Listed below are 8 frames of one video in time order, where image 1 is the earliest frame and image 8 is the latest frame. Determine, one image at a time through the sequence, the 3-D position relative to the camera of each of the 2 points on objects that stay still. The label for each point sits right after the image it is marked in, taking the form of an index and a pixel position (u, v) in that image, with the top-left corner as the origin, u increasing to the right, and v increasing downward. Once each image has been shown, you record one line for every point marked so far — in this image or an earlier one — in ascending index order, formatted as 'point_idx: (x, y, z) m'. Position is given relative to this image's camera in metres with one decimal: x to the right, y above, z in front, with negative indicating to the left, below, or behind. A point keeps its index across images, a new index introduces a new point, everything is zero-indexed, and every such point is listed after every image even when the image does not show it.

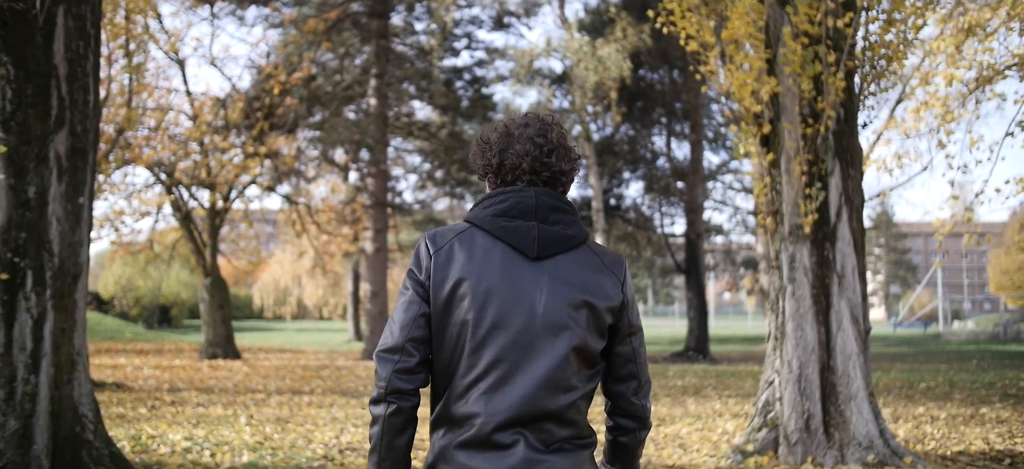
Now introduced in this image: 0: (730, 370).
0: (+4.0, -2.5, +16.0) m
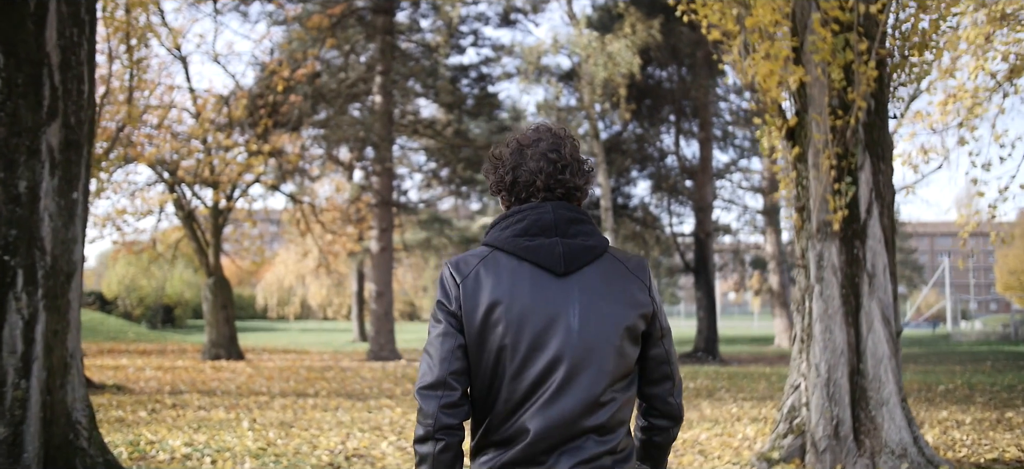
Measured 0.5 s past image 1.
0: (+4.1, -2.4, +15.7) m
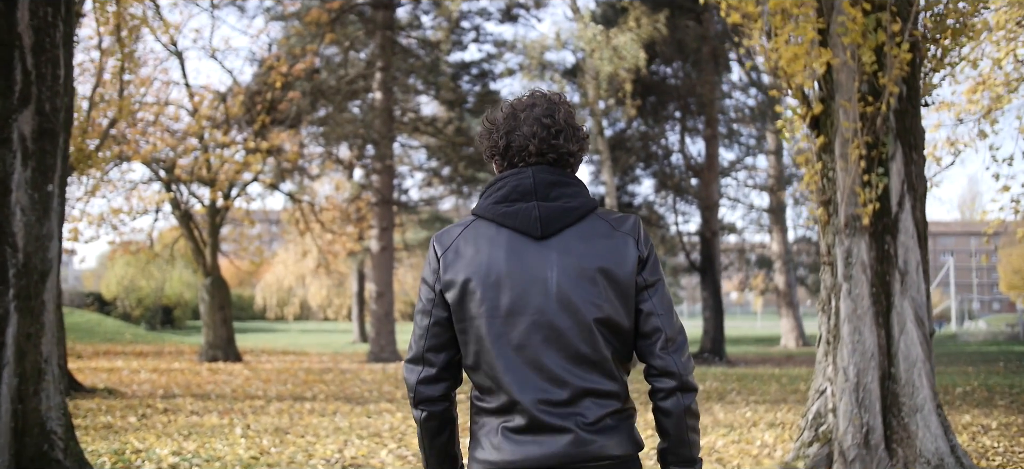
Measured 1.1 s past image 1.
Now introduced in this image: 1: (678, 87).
0: (+4.2, -2.4, +15.4) m
1: (+3.7, +3.2, +19.6) m
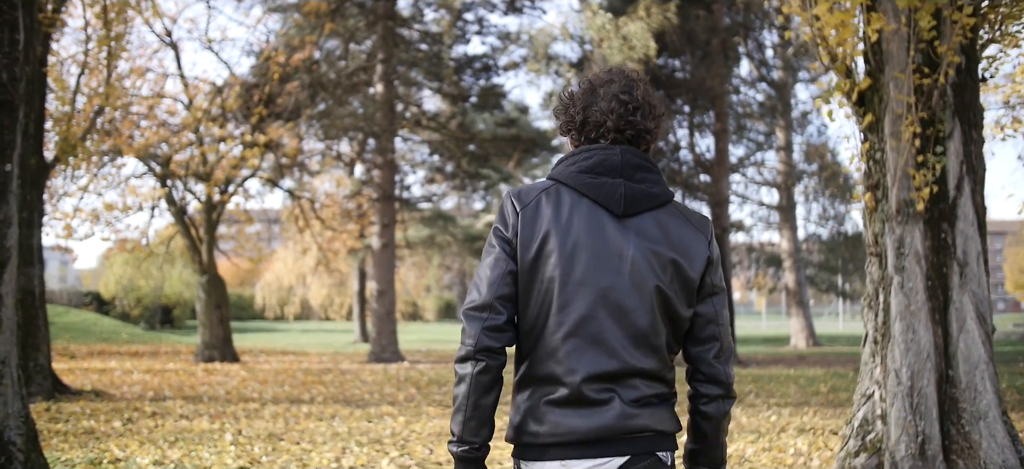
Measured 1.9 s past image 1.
0: (+4.3, -2.3, +14.8) m
1: (+3.8, +3.3, +19.1) m
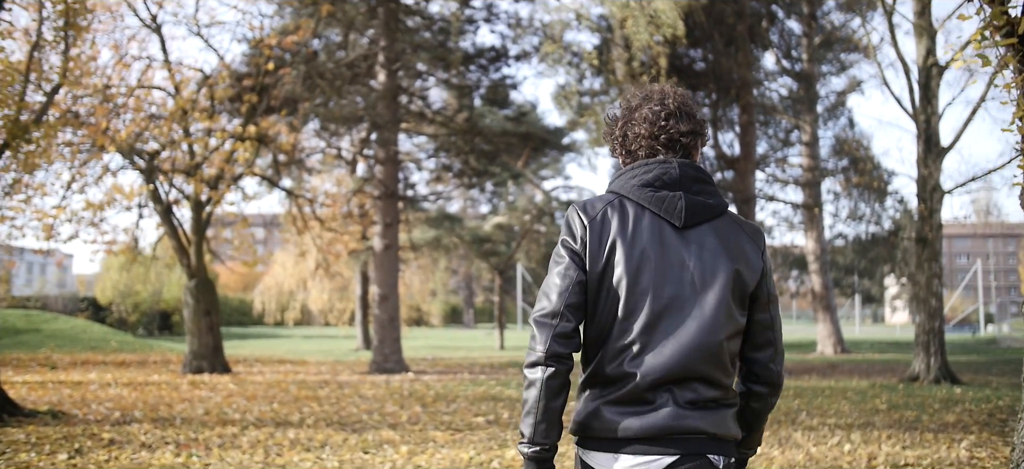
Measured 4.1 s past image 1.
0: (+4.5, -2.3, +13.5) m
1: (+4.0, +3.3, +17.8) m
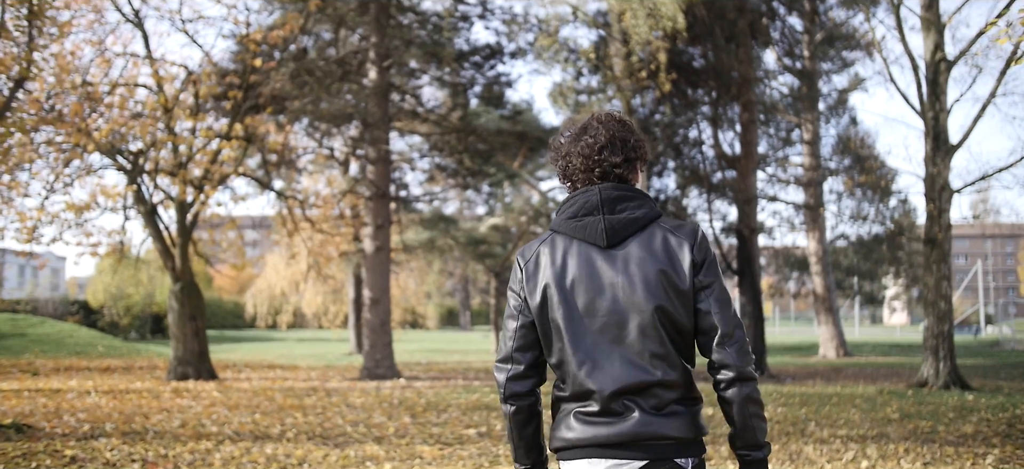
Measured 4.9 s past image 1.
0: (+4.4, -2.3, +13.0) m
1: (+3.9, +3.3, +17.3) m
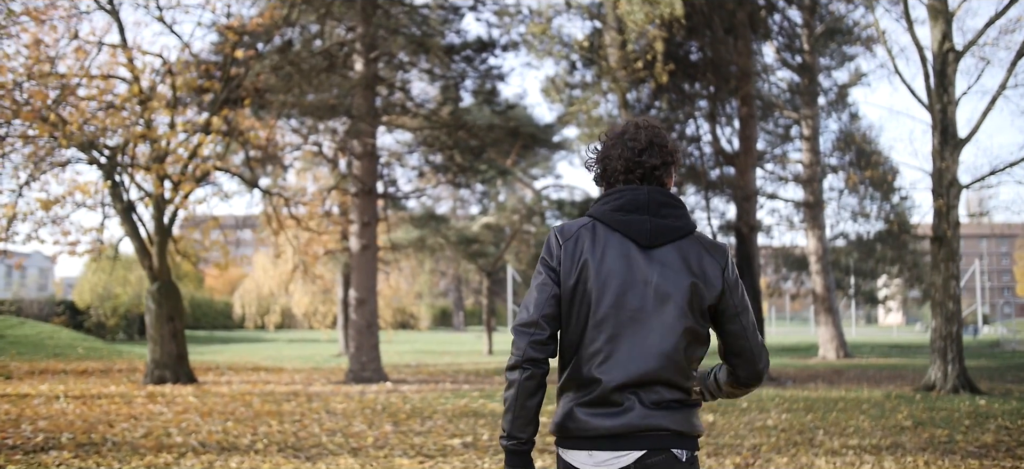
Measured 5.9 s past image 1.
0: (+4.3, -2.3, +12.5) m
1: (+3.7, +3.3, +16.8) m
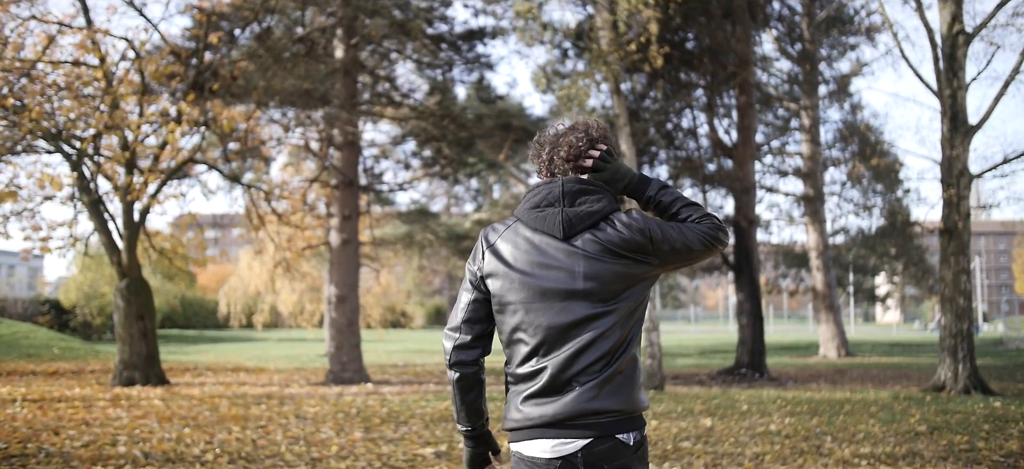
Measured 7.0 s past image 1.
0: (+4.1, -2.2, +11.8) m
1: (+3.5, +3.4, +16.1) m
